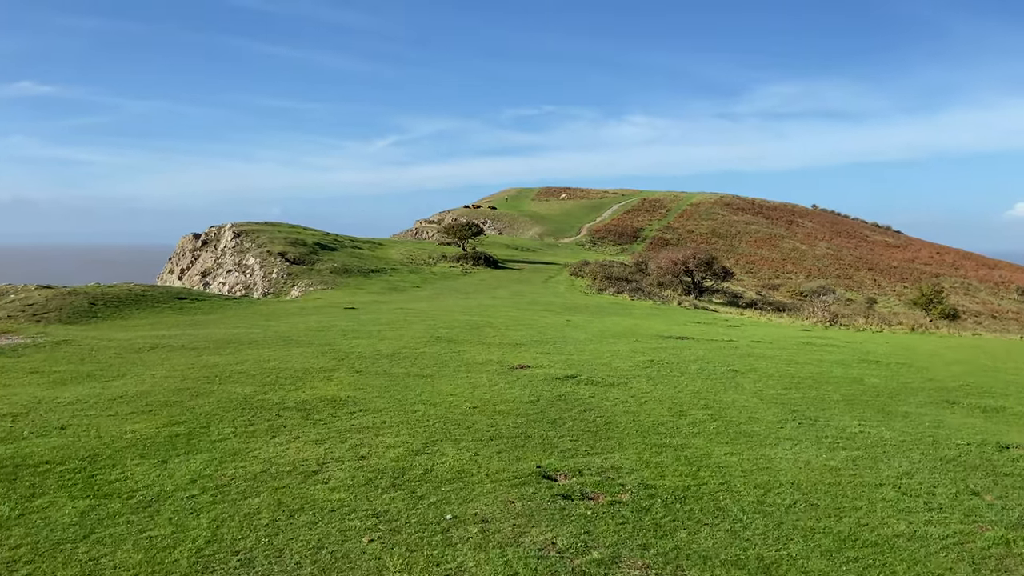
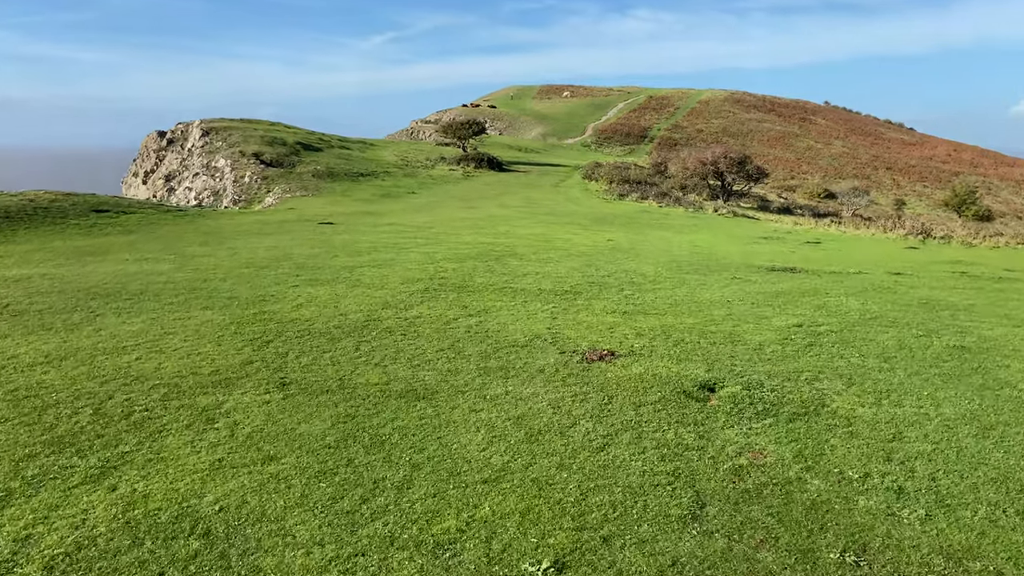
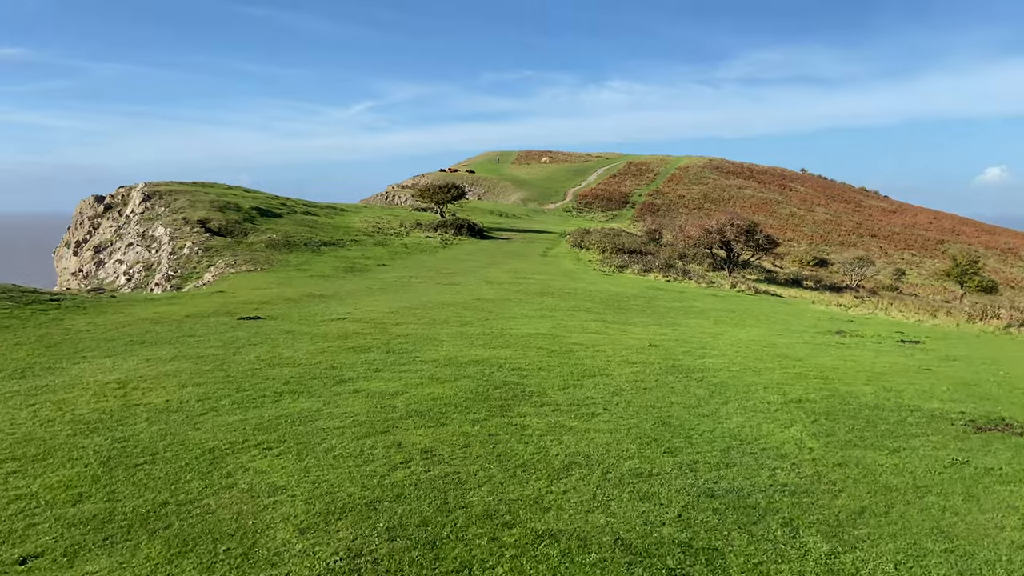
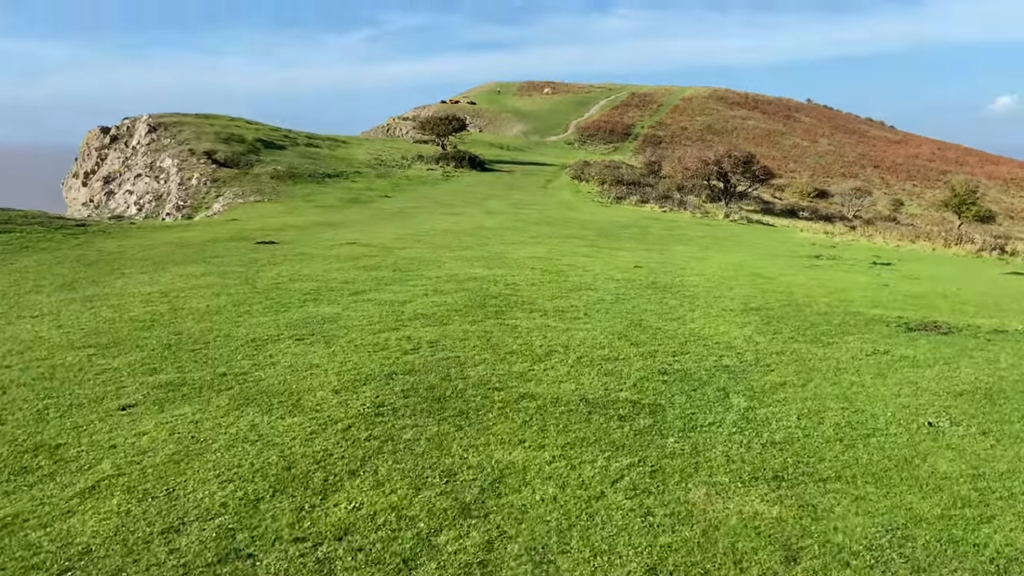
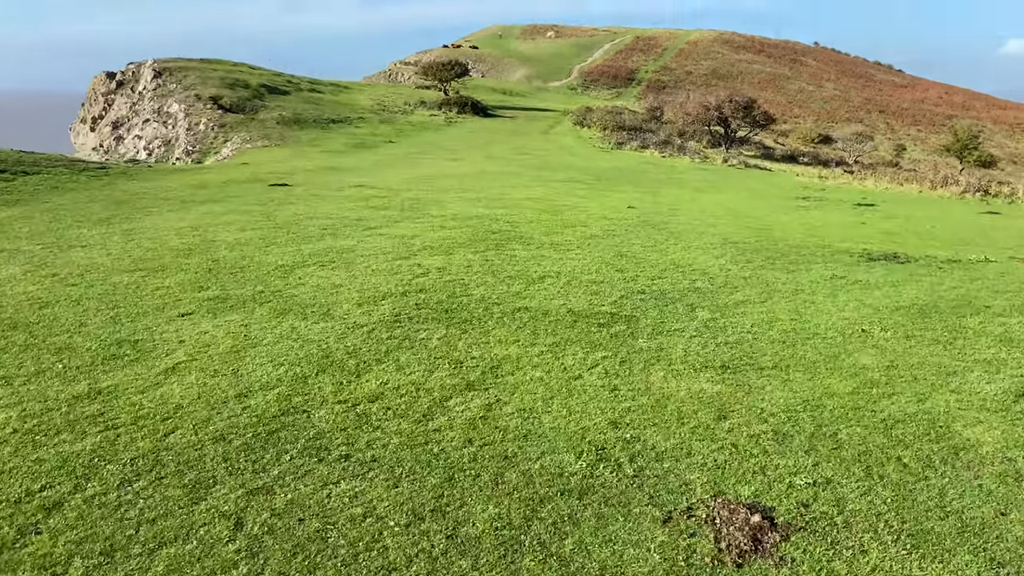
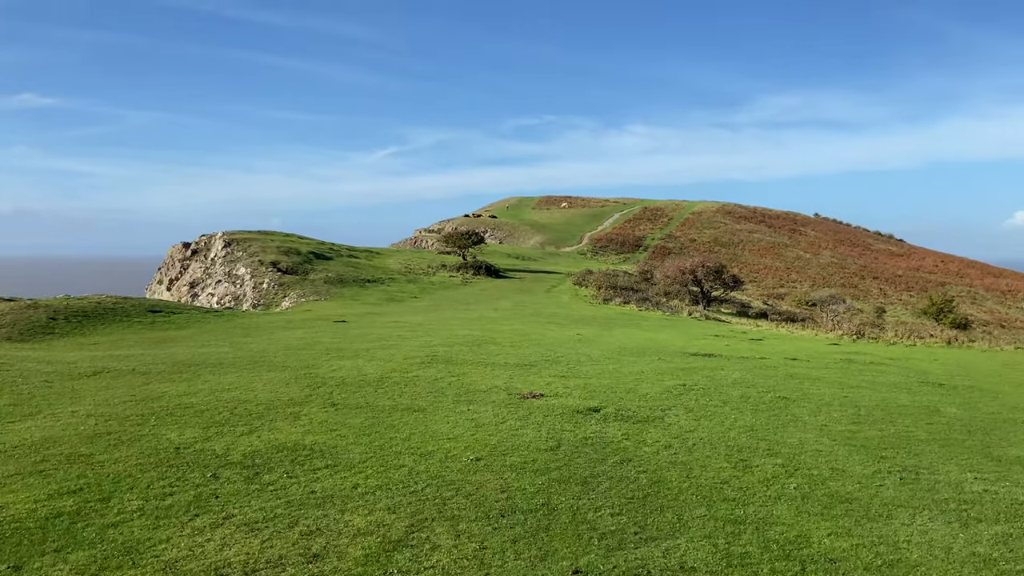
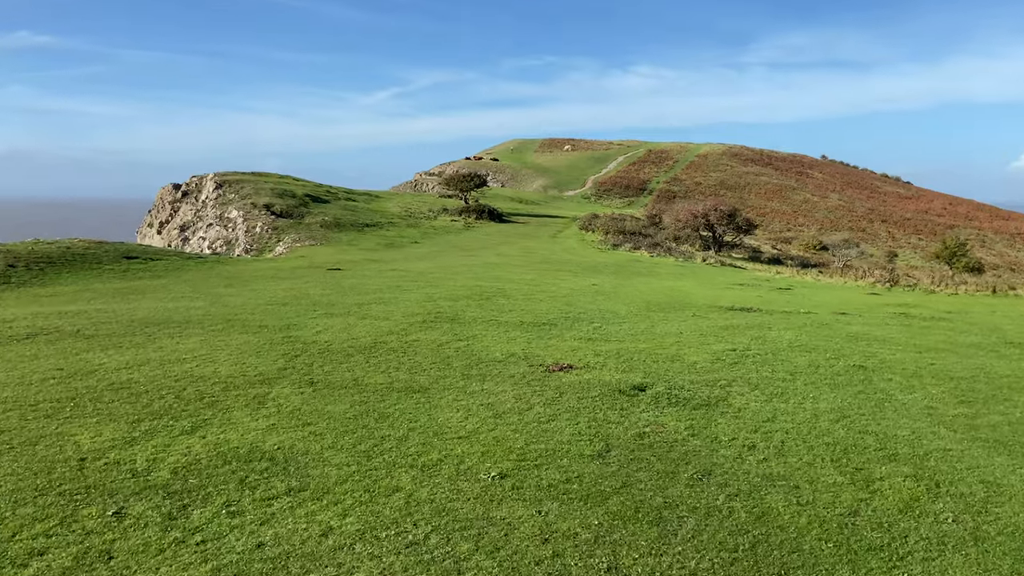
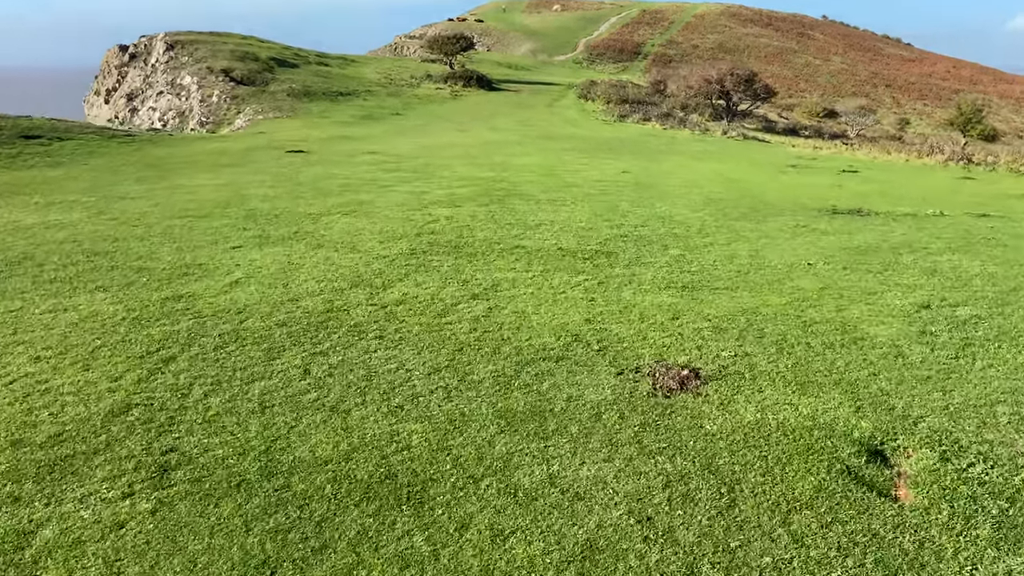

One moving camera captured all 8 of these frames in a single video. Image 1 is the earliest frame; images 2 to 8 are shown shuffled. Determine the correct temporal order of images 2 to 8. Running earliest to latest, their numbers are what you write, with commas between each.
6, 7, 2, 8, 5, 4, 3
